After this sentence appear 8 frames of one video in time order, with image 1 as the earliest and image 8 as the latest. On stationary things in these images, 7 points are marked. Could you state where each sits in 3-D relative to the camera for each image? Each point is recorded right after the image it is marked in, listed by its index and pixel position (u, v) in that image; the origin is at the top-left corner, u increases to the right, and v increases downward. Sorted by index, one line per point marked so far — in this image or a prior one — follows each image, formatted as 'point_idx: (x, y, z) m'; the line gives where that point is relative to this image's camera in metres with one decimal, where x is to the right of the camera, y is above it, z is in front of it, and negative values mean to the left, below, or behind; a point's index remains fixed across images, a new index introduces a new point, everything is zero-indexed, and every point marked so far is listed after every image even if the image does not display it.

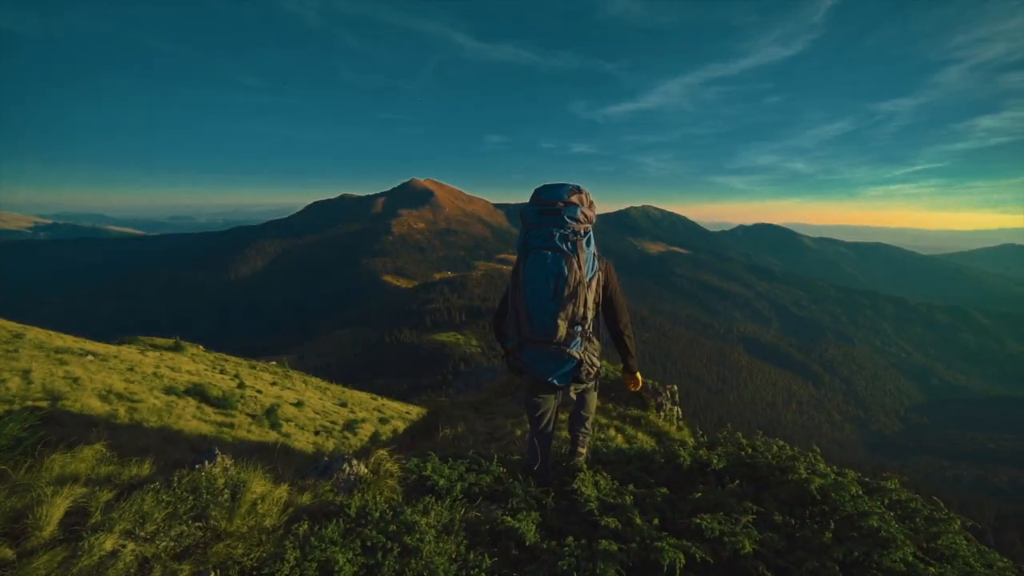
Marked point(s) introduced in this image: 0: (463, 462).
0: (-0.5, -1.9, +5.4) m
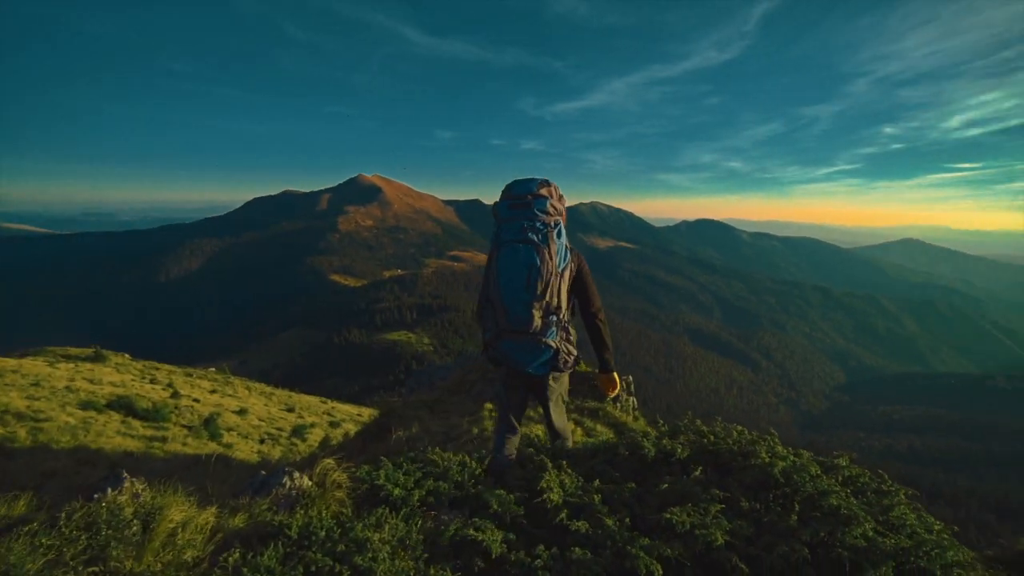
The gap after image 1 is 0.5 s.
0: (-0.9, -1.8, +5.1) m
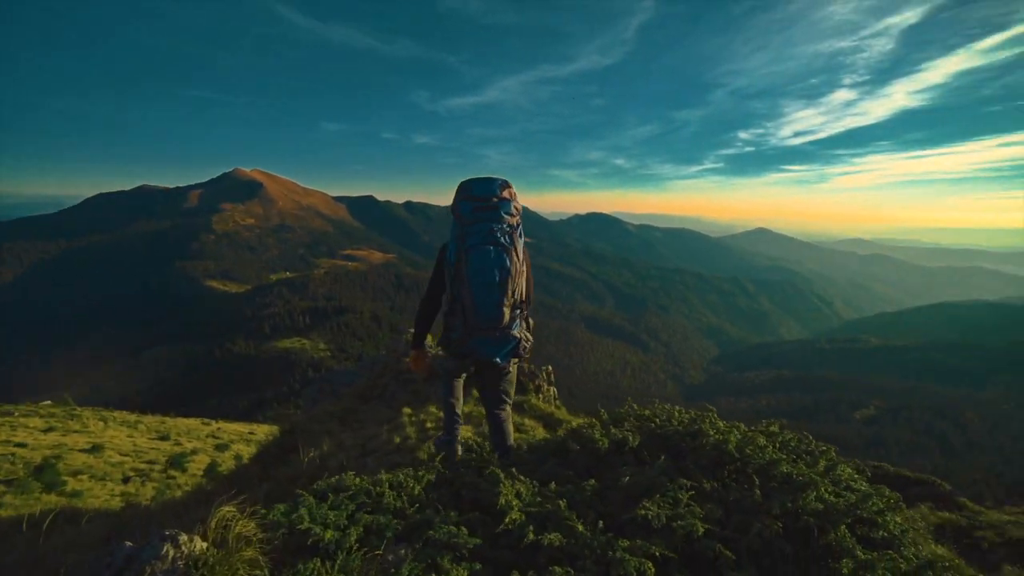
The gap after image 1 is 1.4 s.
0: (-1.4, -1.7, +4.3) m
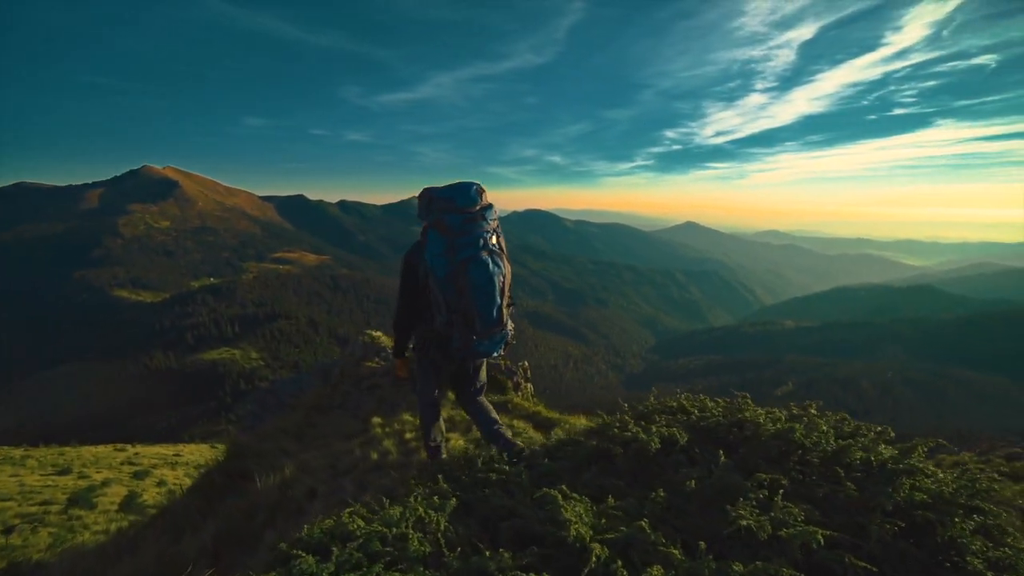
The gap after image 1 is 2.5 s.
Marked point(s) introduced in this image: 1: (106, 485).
0: (-1.0, -1.6, +3.2) m
1: (-12.0, -5.8, +15.1) m
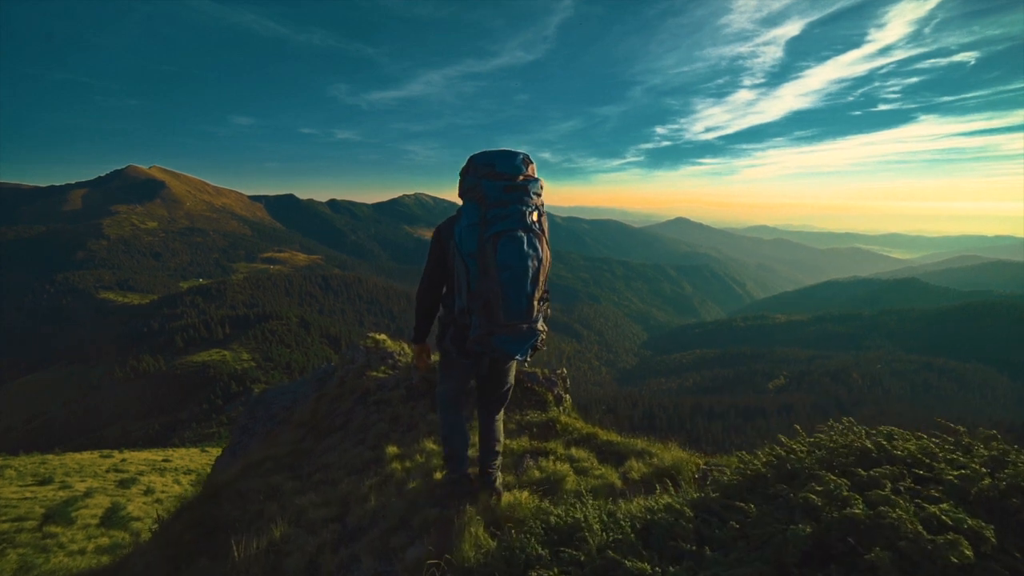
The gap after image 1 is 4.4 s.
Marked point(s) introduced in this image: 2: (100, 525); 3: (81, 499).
0: (-0.5, -1.5, +2.3) m
1: (-11.6, -5.8, +14.1) m
2: (-9.1, -5.3, +11.2) m
3: (-11.5, -5.7, +13.8) m
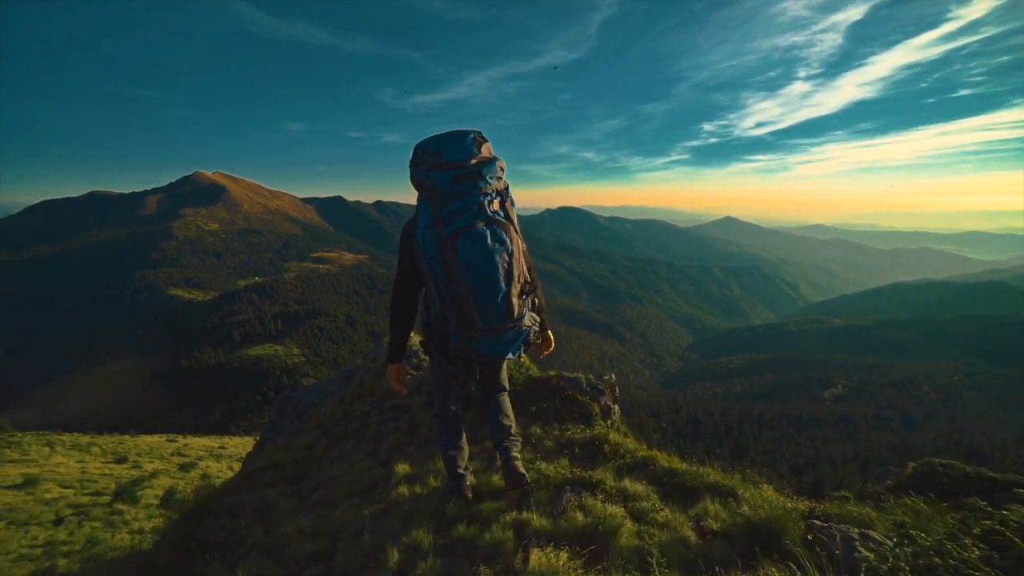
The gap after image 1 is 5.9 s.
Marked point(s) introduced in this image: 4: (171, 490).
0: (-1.0, -1.5, +3.4) m
1: (-11.2, -5.8, +16.1) m
2: (-8.9, -5.2, +13.0) m
3: (-11.1, -5.7, +15.8) m
4: (-9.4, -5.4, +14.2) m
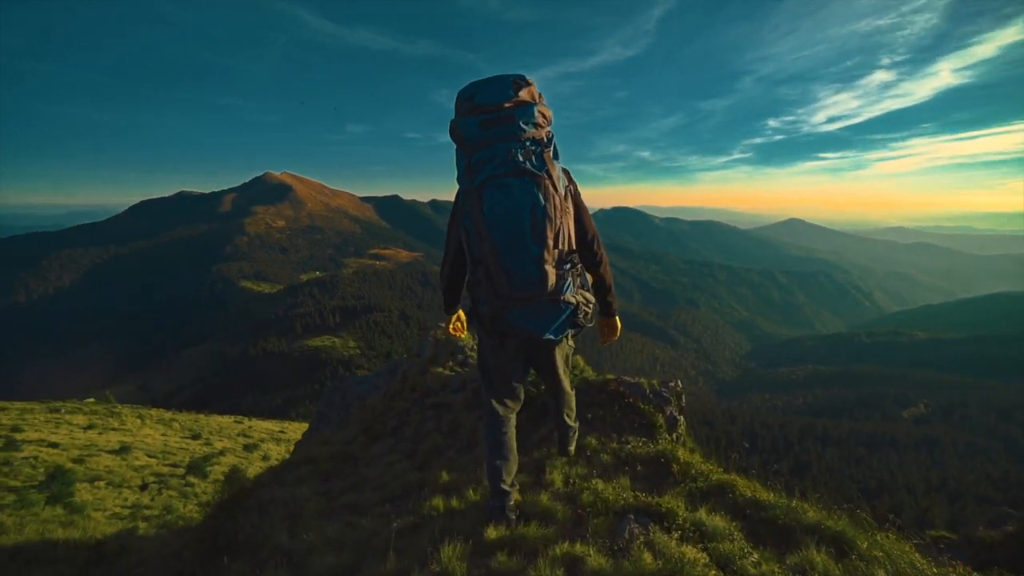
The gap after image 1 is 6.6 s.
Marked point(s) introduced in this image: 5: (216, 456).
0: (-0.8, -1.4, +2.6) m
1: (-9.7, -5.4, +16.3) m
2: (-7.7, -4.9, +13.0) m
3: (-9.6, -5.3, +16.0) m
4: (-8.1, -5.0, +14.2) m
5: (-9.6, -5.3, +16.0) m
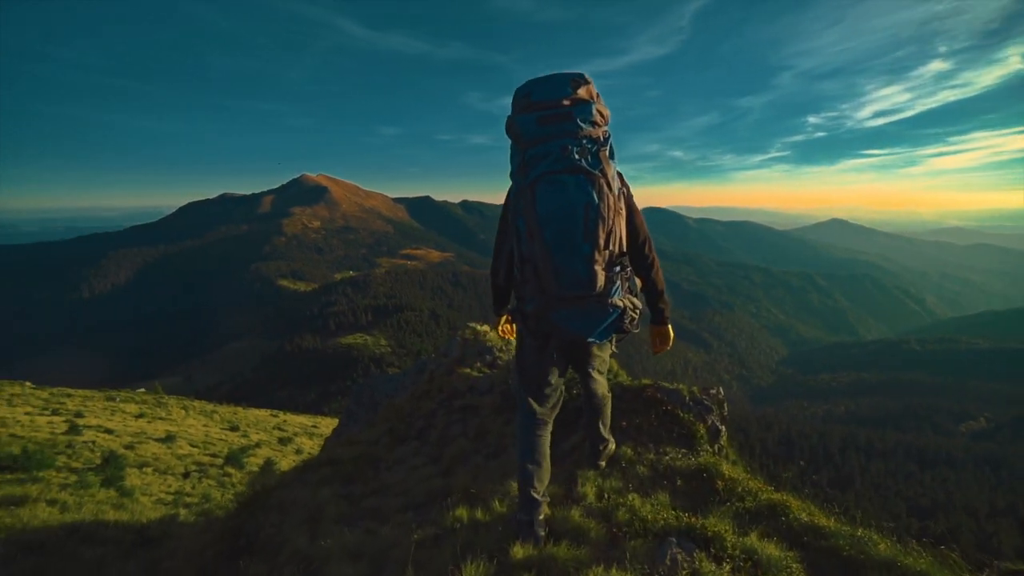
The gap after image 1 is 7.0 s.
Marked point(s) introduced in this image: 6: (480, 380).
0: (-0.6, -1.3, +2.3) m
1: (-8.7, -5.3, +16.4) m
2: (-7.0, -4.8, +13.0) m
3: (-8.7, -5.2, +16.1) m
4: (-7.3, -4.9, +14.2) m
5: (-8.7, -5.2, +16.1) m
6: (-0.7, -1.8, +11.0) m
